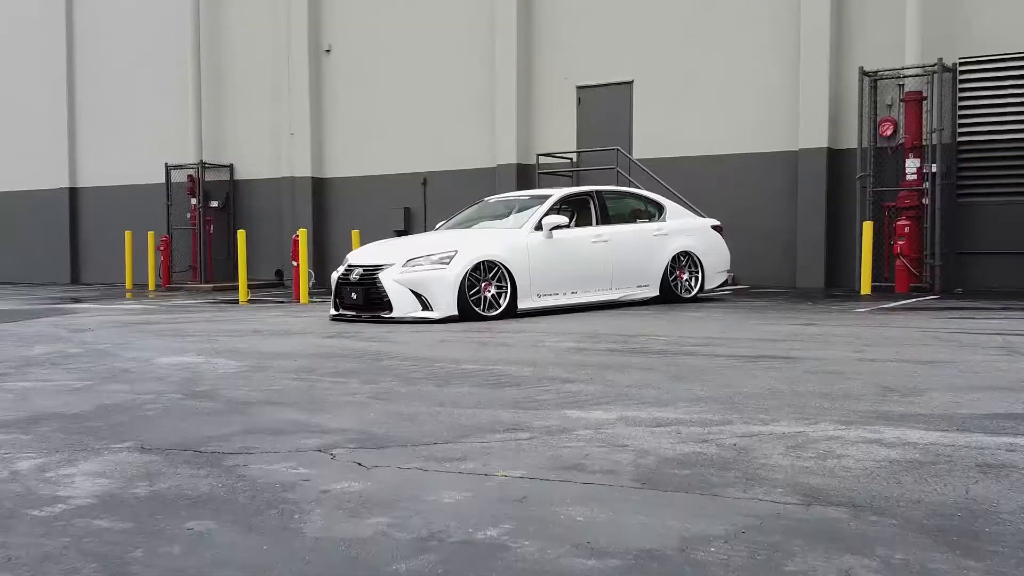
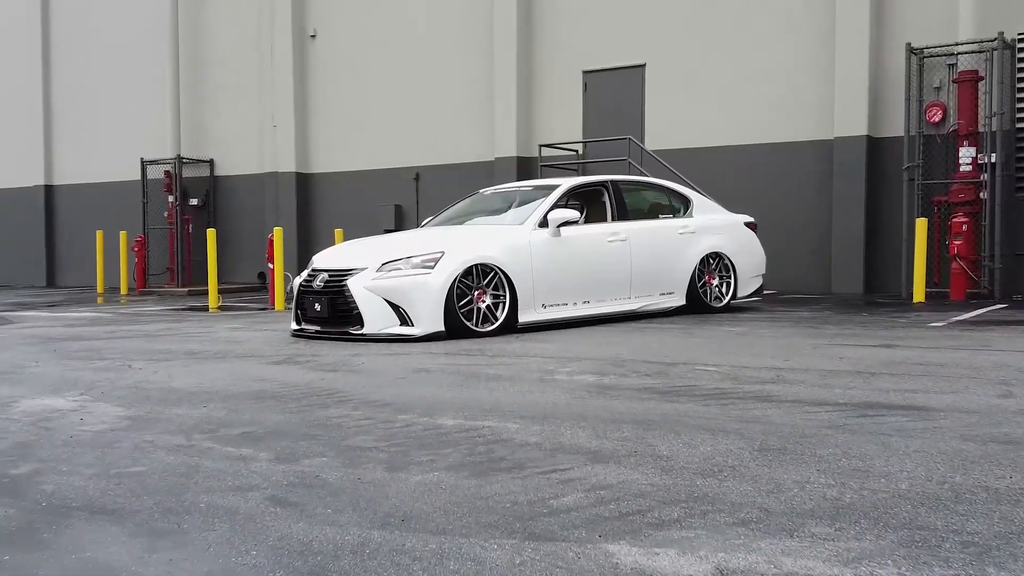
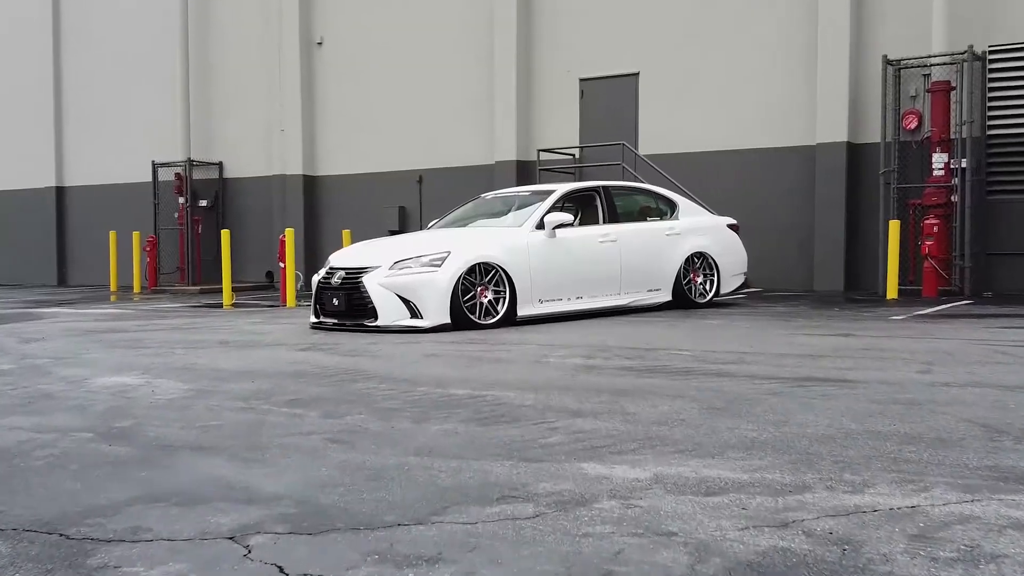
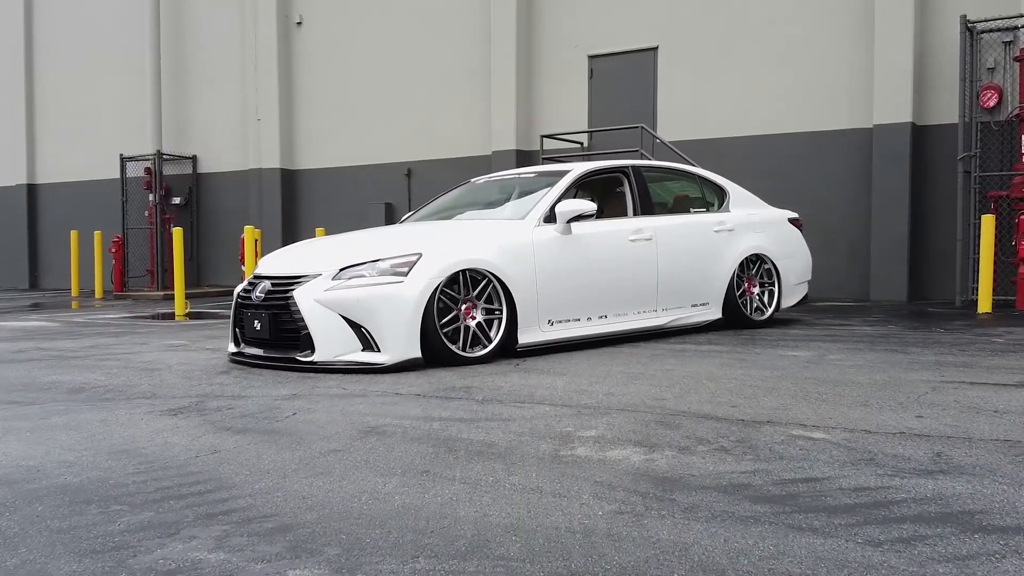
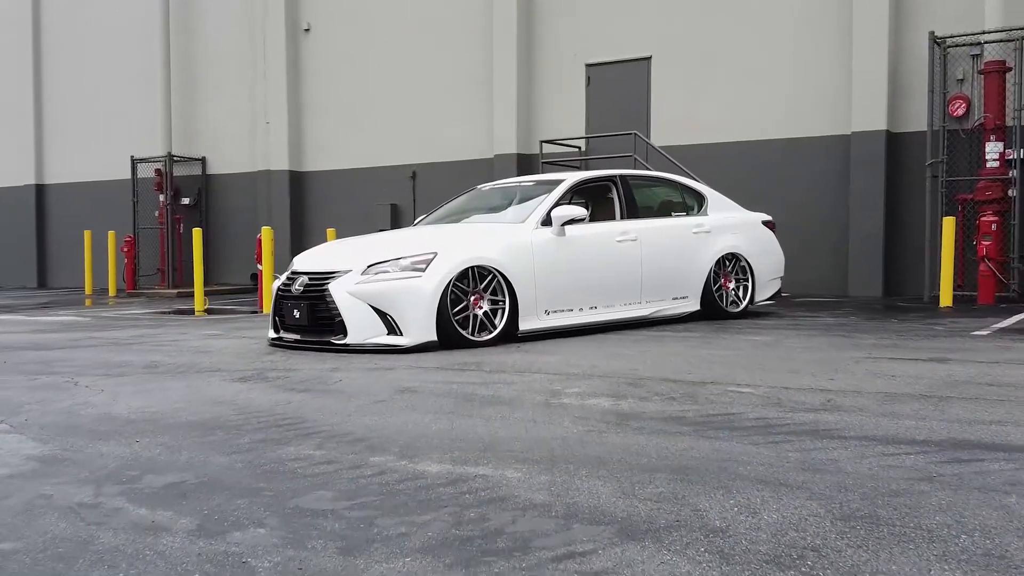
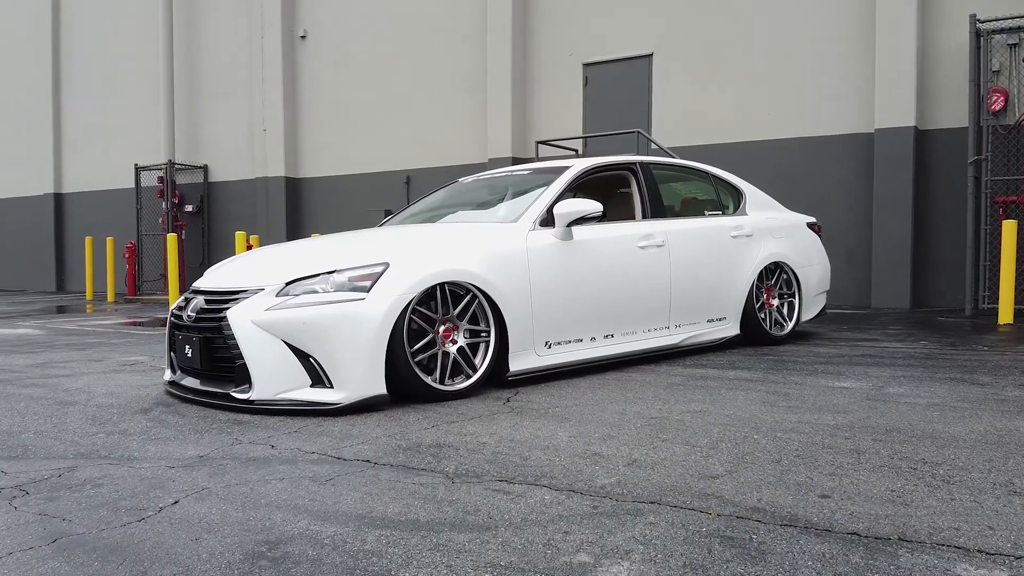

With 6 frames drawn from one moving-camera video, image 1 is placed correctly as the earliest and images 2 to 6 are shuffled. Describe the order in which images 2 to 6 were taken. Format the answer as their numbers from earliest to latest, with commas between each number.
3, 2, 5, 4, 6
